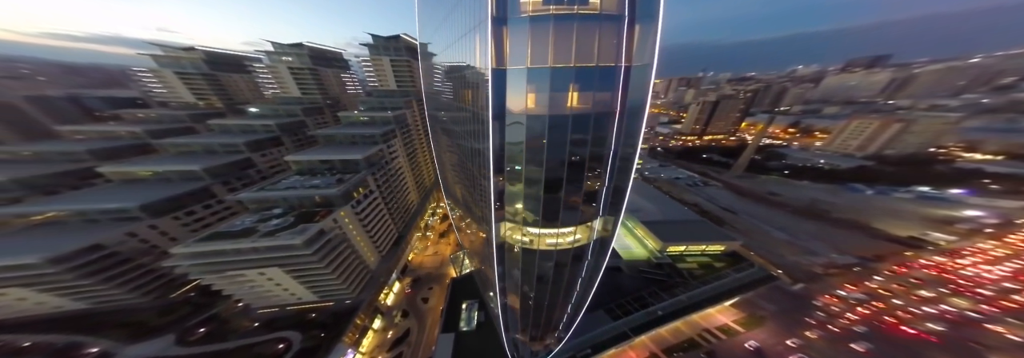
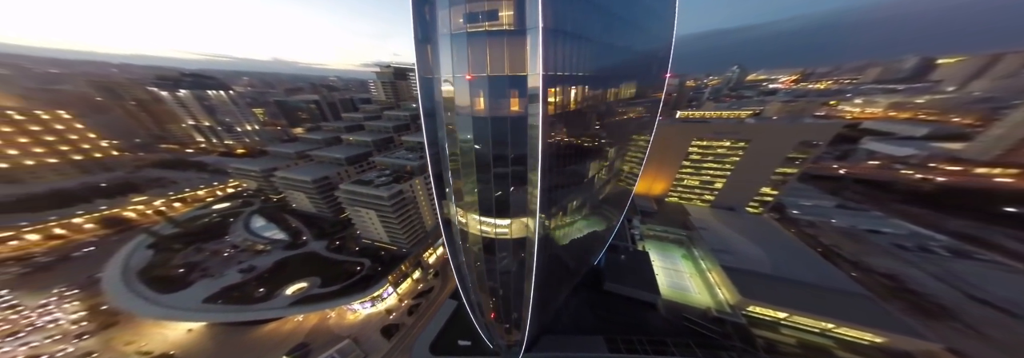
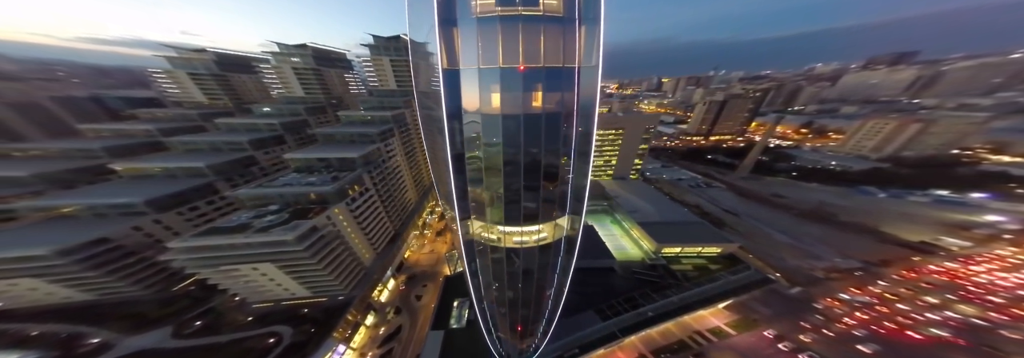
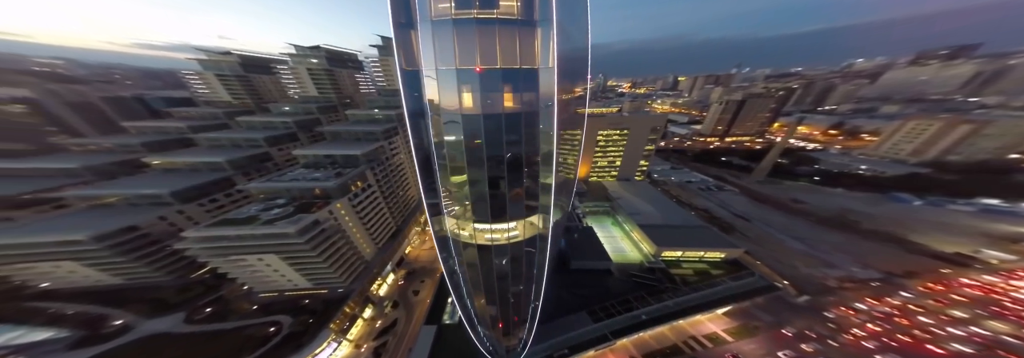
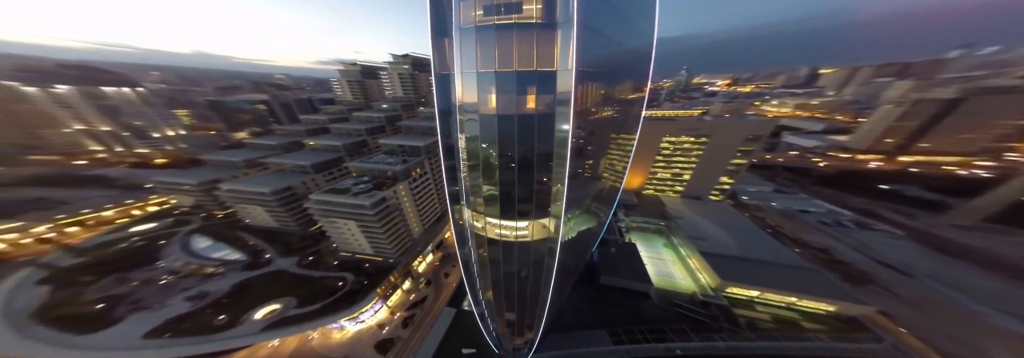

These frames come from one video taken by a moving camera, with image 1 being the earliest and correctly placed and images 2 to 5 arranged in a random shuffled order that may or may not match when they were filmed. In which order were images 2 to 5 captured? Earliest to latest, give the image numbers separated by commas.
3, 4, 5, 2
